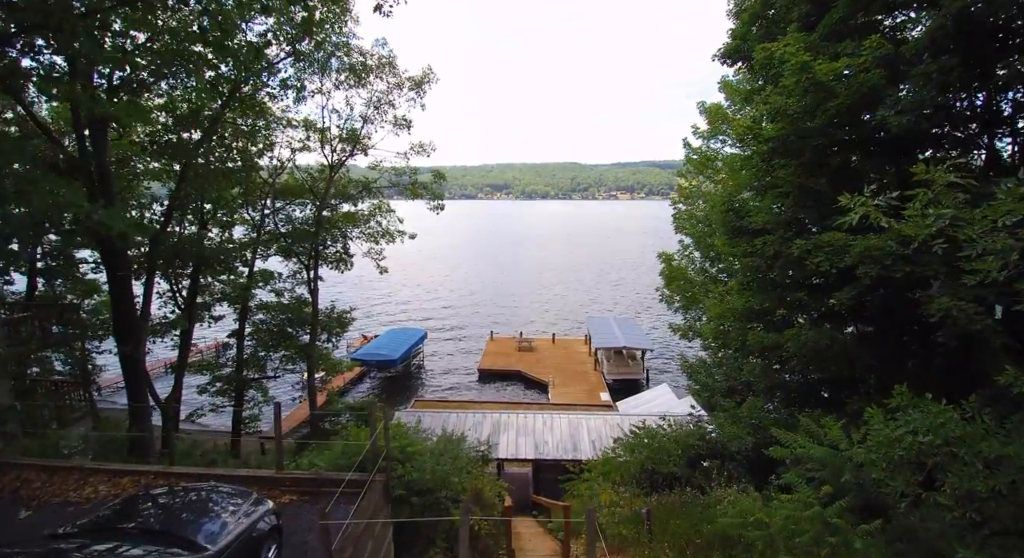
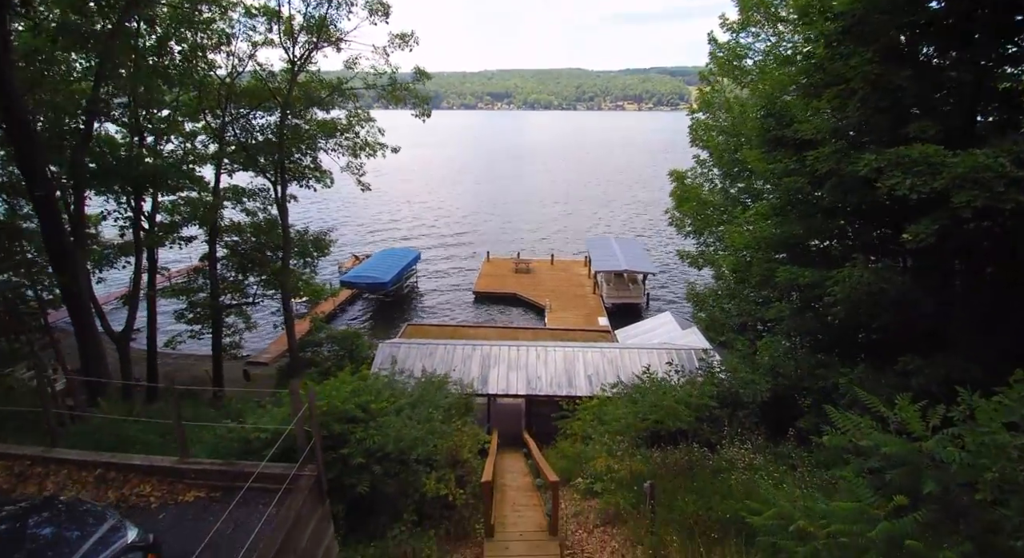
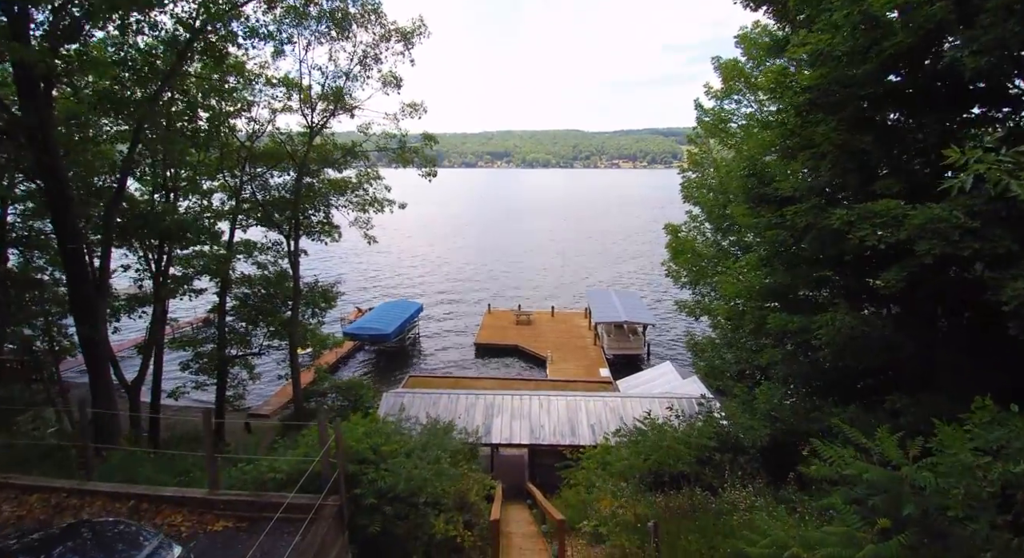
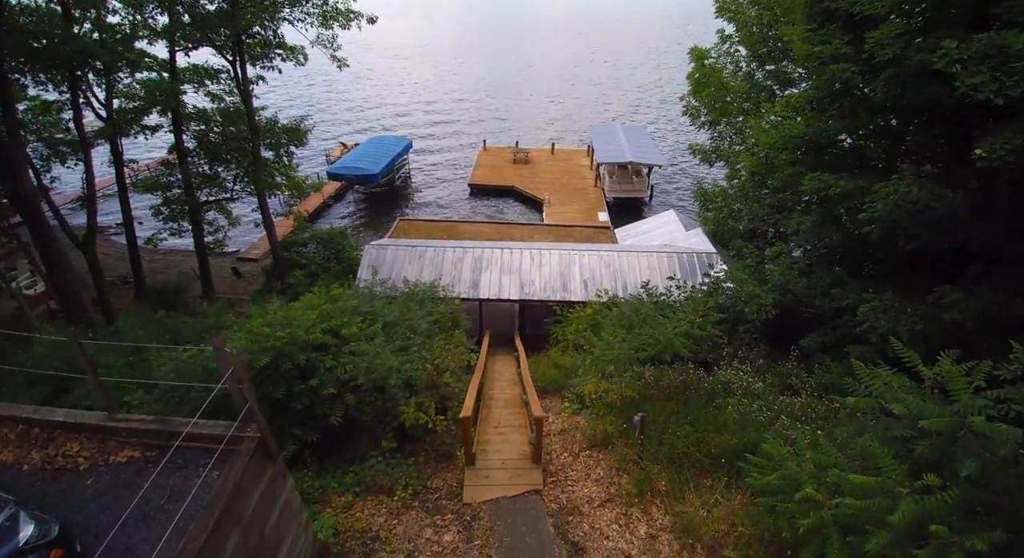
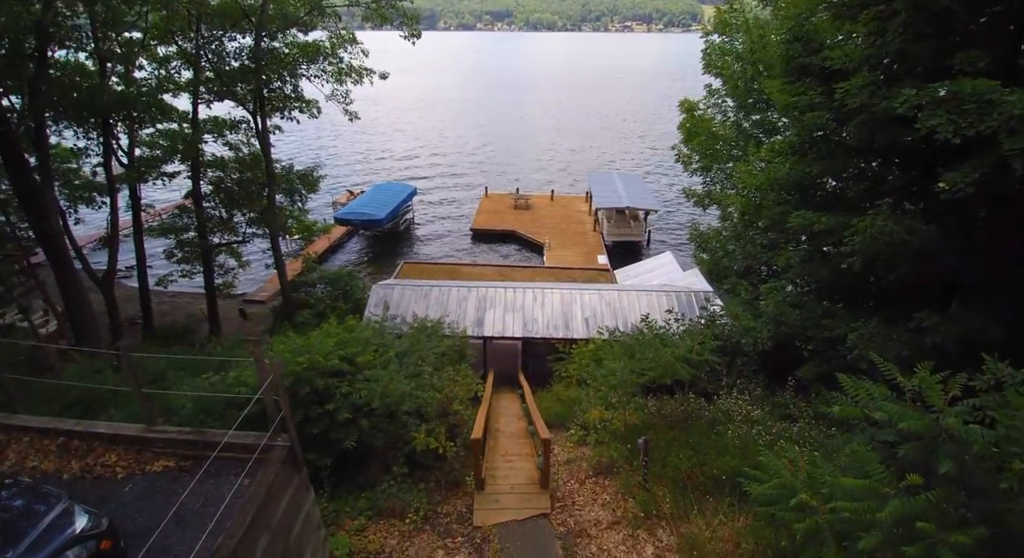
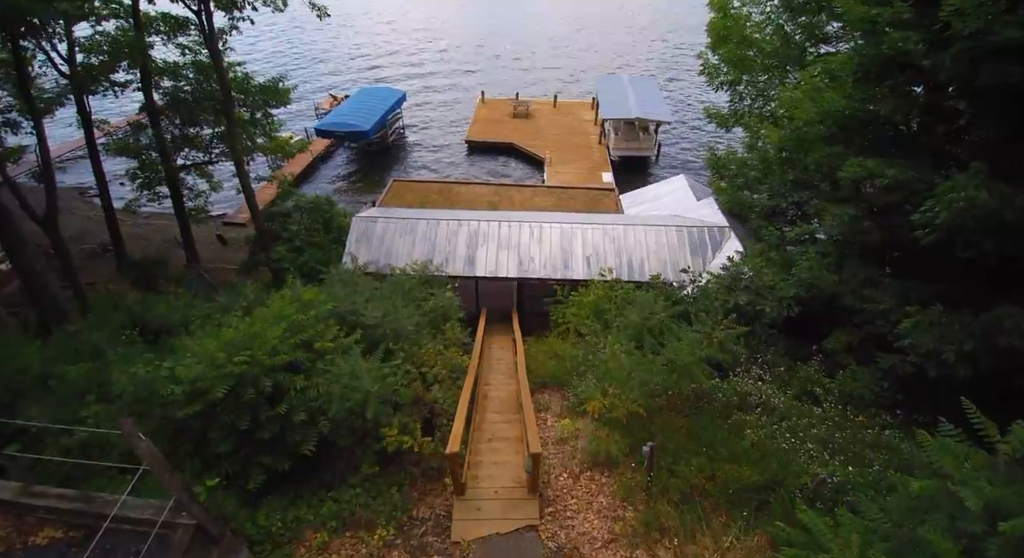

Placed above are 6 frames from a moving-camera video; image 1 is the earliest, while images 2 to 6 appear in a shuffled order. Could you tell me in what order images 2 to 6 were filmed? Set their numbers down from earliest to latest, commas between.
3, 2, 5, 4, 6
